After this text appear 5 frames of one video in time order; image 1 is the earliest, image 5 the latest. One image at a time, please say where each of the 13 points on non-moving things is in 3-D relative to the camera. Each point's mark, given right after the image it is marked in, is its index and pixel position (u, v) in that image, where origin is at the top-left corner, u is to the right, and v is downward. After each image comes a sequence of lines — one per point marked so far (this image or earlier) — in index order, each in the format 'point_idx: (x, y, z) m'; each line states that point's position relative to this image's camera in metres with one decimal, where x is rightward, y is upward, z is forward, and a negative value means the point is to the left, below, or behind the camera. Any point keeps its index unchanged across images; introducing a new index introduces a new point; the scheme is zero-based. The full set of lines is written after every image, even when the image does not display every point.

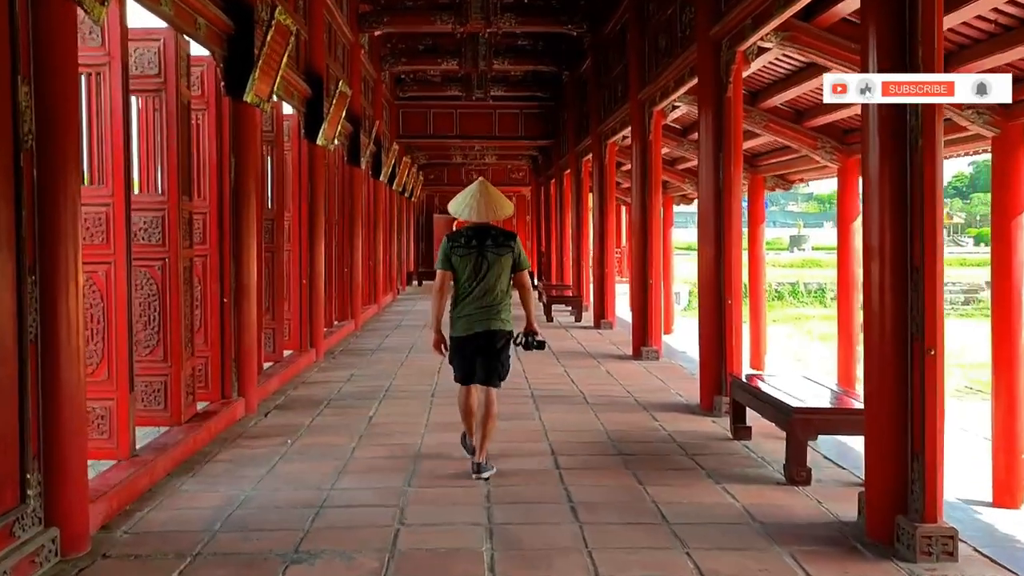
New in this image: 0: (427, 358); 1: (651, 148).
0: (-0.6, -0.5, +7.6) m
1: (+1.0, +1.0, +7.5) m
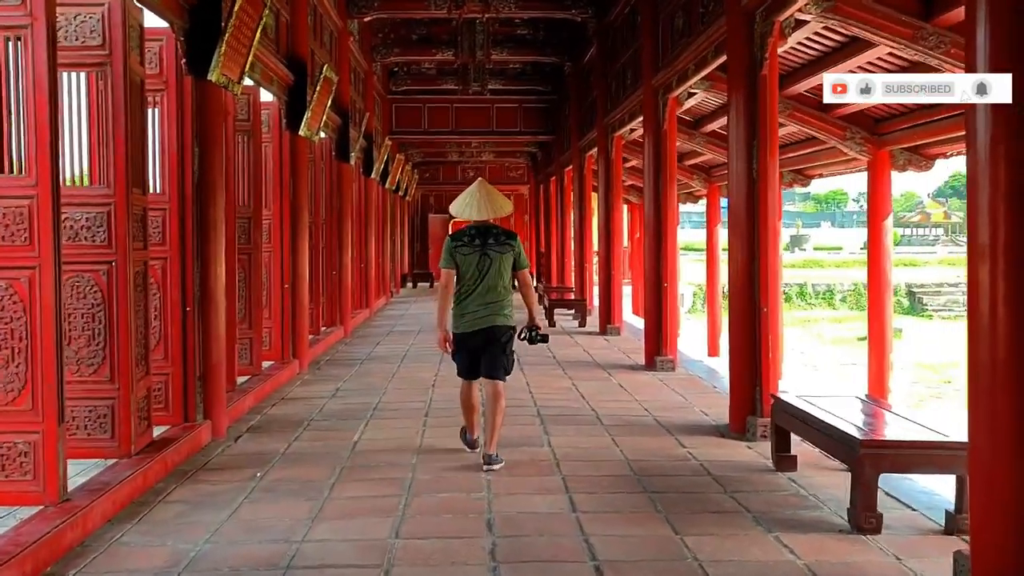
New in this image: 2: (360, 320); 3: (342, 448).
0: (-0.6, -0.5, +7.0) m
1: (+1.0, +0.9, +6.8) m
2: (-1.5, -0.3, +10.5) m
3: (-0.7, -0.7, +4.4) m
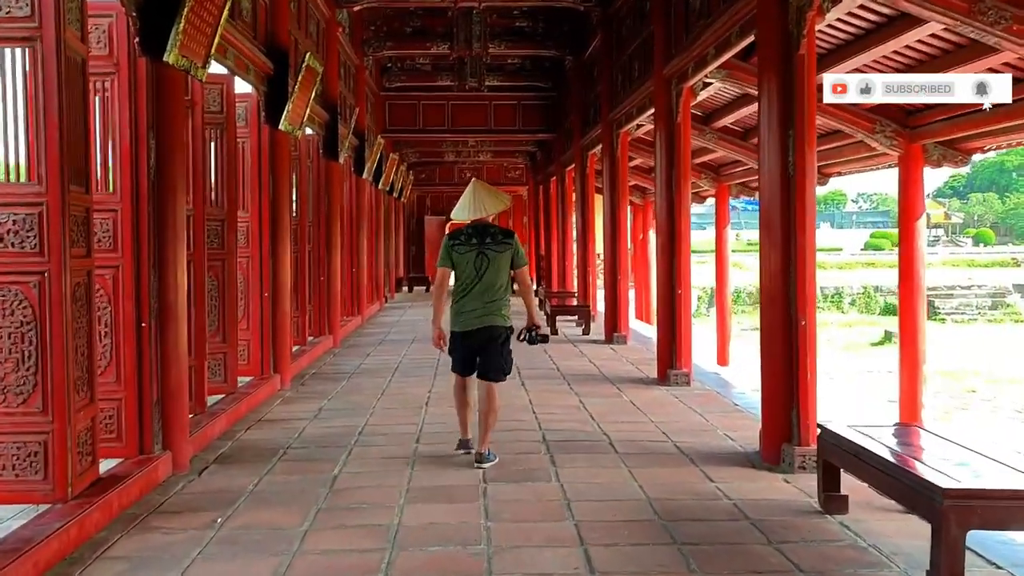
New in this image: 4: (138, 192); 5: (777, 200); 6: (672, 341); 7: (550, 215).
0: (-0.6, -0.6, +6.4) m
1: (+1.0, +0.9, +6.3) m
2: (-1.5, -0.4, +9.9) m
3: (-0.7, -0.7, +3.8) m
4: (-1.3, +0.3, +3.8) m
5: (+1.0, +0.3, +4.0) m
6: (+1.0, -0.3, +6.4) m
7: (+0.5, +1.1, +15.5) m
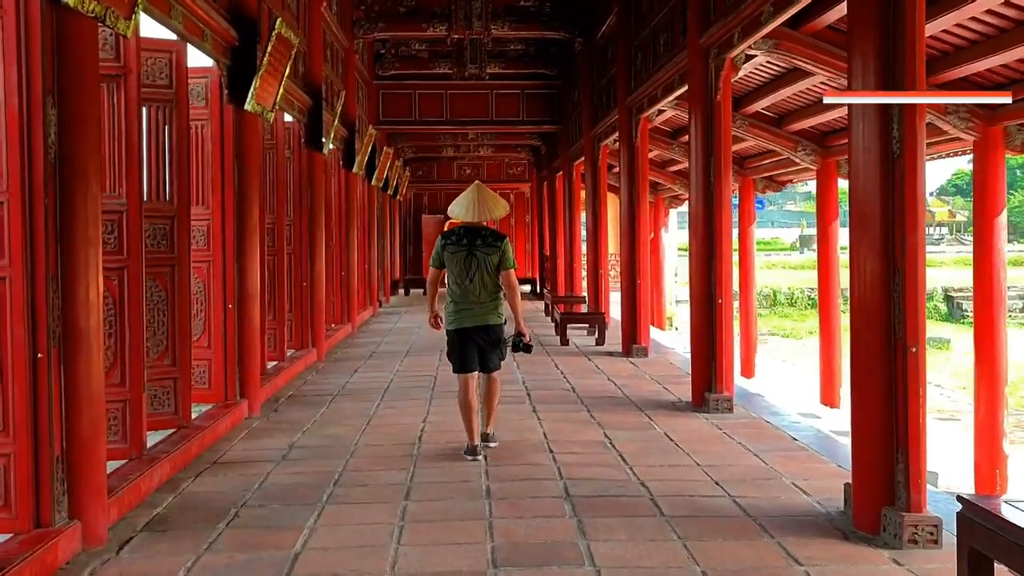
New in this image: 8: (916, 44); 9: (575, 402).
0: (-0.5, -0.6, +5.4) m
1: (+1.0, +0.9, +5.3) m
2: (-1.5, -0.4, +9.0) m
3: (-0.6, -0.8, +2.9) m
4: (-1.3, +0.3, +2.9) m
5: (+1.0, +0.3, +3.1) m
6: (+1.0, -0.4, +5.4) m
7: (+0.6, +1.0, +14.6) m
8: (+1.1, +0.7, +3.0) m
9: (+0.3, -0.6, +5.6) m
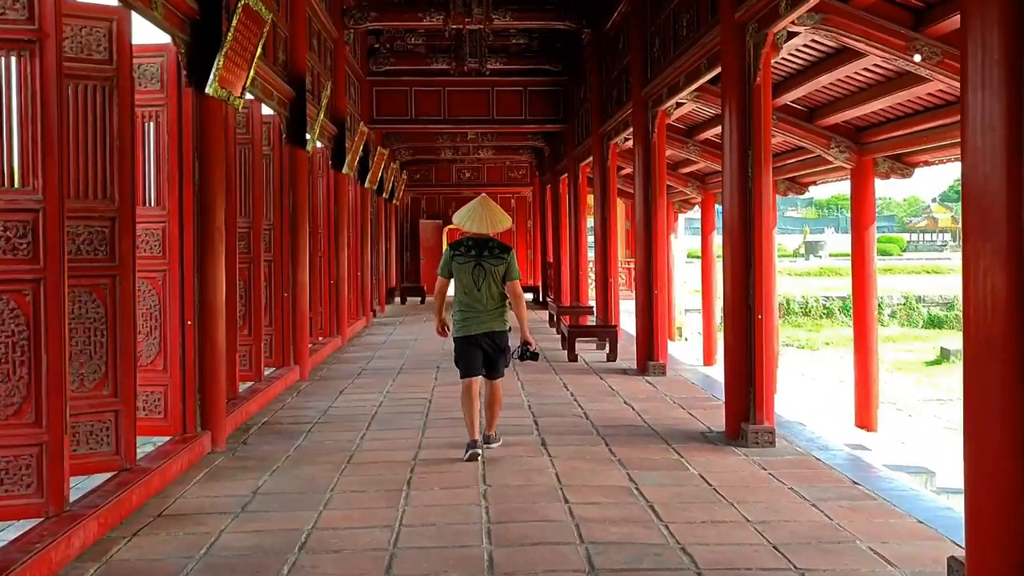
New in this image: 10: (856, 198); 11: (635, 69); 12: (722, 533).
0: (-0.5, -0.7, +4.7) m
1: (+1.0, +0.8, +4.6) m
2: (-1.4, -0.5, +8.2) m
3: (-0.6, -0.8, +2.1) m
4: (-1.3, +0.3, +2.1) m
5: (+1.1, +0.2, +2.3) m
6: (+1.0, -0.4, +4.7) m
7: (+0.6, +0.9, +13.8) m
8: (+1.2, +0.6, +2.3) m
9: (+0.4, -0.6, +4.9) m
10: (+2.4, +0.6, +7.4) m
11: (+0.8, +1.5, +7.3) m
12: (+0.6, -0.7, +3.2) m
